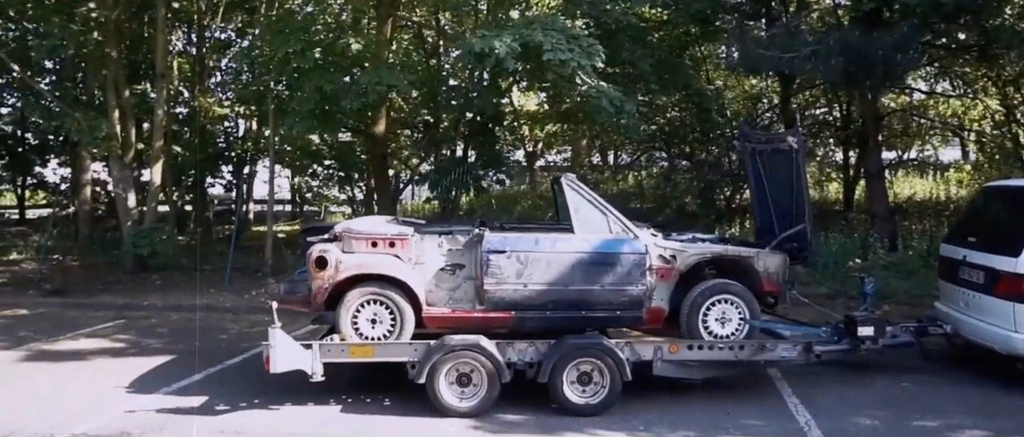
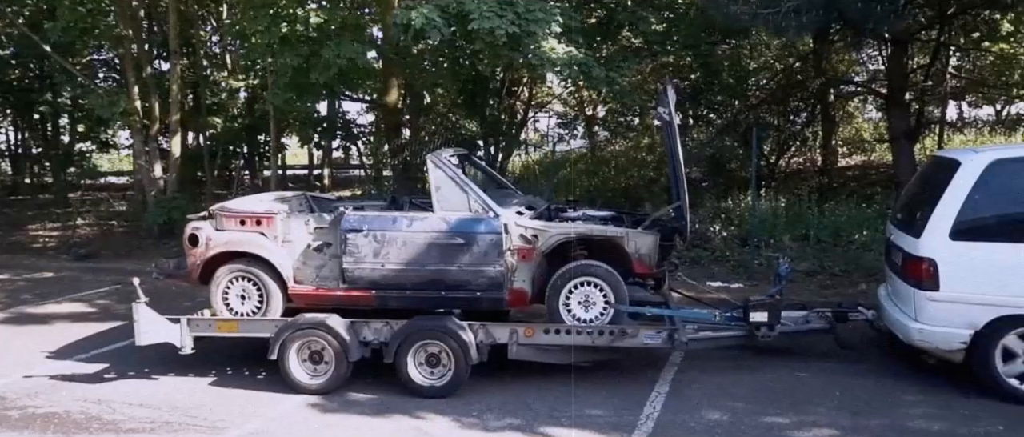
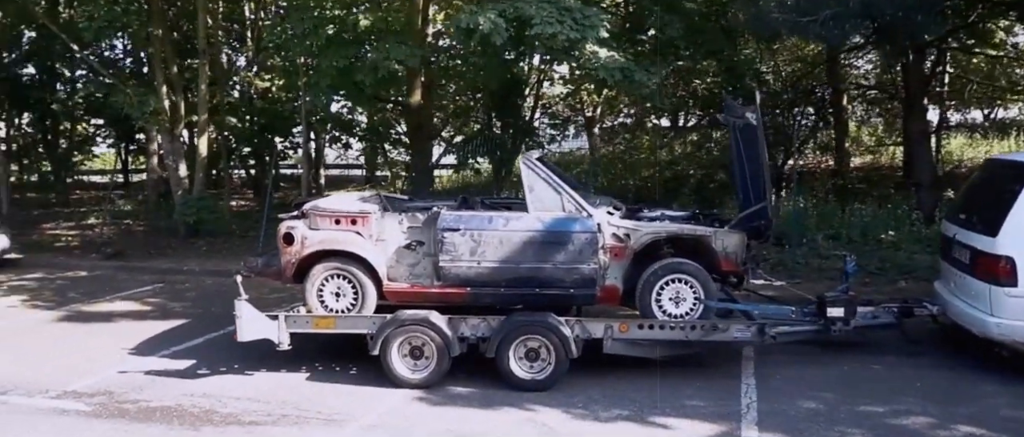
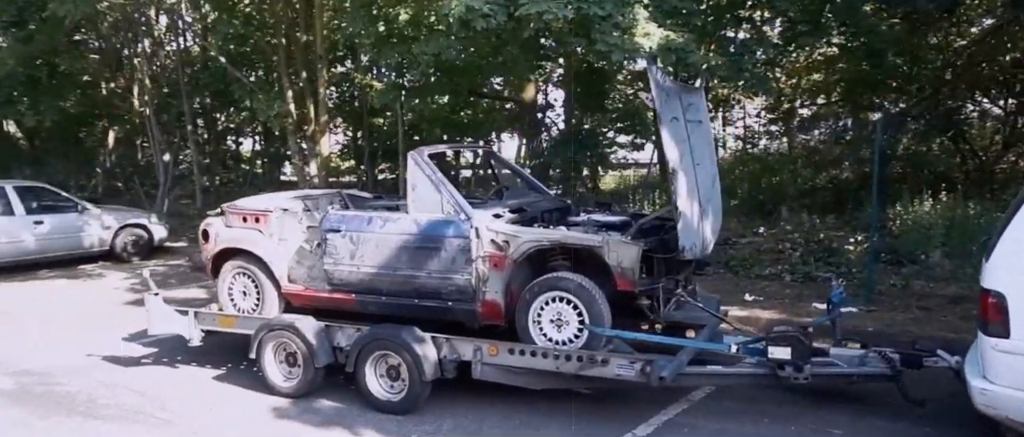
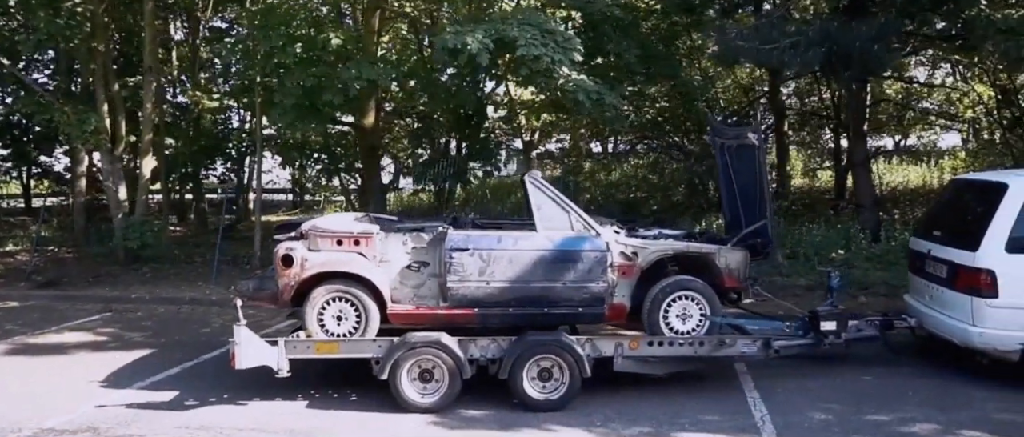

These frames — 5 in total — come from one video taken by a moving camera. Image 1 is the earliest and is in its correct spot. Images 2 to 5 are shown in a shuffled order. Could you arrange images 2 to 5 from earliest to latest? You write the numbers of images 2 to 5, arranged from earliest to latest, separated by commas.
5, 3, 2, 4
